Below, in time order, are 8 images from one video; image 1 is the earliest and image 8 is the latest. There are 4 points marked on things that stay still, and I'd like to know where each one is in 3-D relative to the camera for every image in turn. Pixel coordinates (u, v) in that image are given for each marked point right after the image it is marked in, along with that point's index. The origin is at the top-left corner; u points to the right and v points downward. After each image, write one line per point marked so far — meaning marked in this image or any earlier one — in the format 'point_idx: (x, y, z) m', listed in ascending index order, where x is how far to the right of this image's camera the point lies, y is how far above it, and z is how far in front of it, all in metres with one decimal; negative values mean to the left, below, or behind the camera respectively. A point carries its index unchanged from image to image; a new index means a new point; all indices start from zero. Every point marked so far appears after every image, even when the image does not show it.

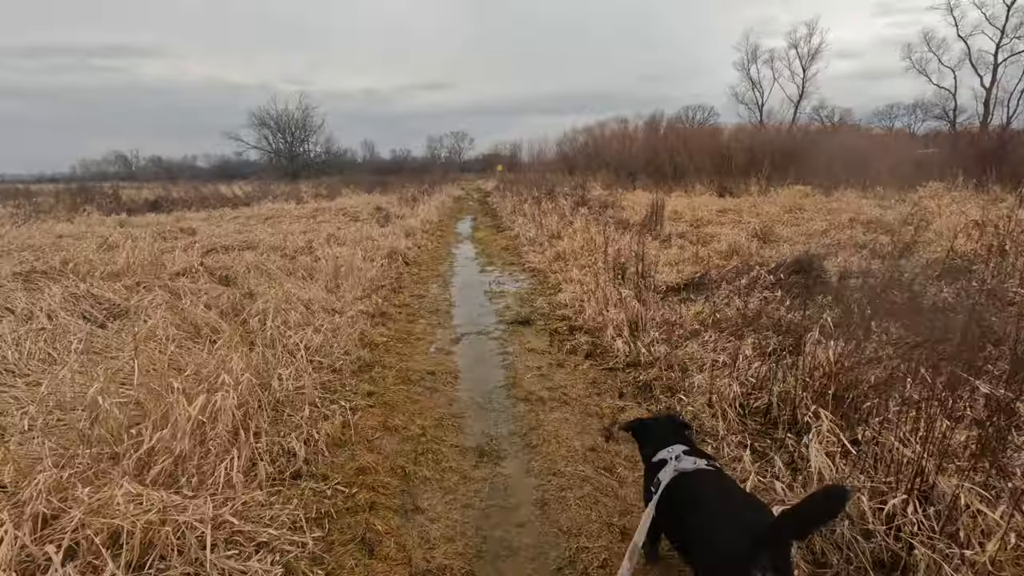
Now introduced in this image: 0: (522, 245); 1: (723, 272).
0: (+0.3, +1.0, +13.1) m
1: (+3.3, +0.2, +8.5) m
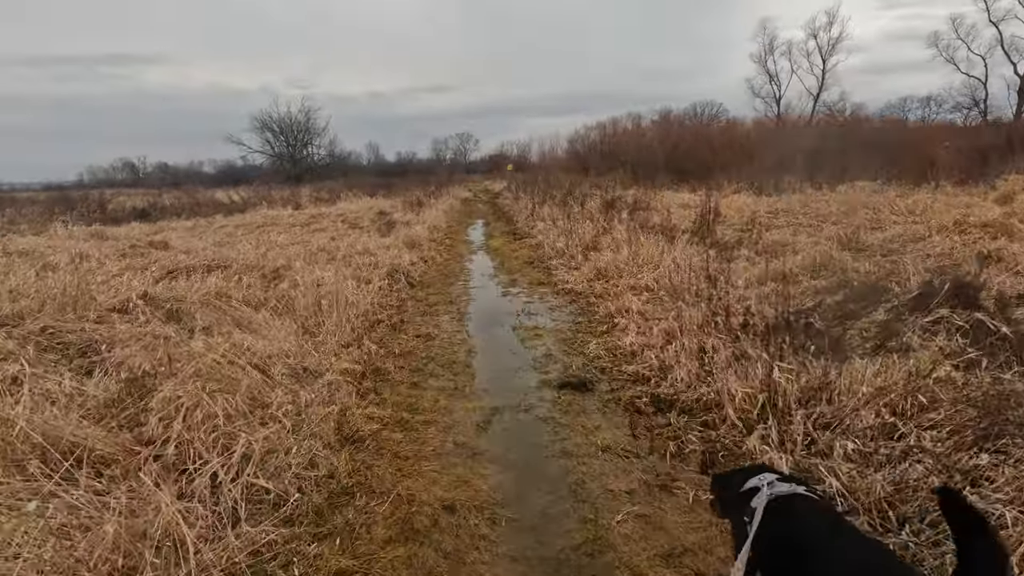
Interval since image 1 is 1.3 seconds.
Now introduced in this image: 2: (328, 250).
0: (+0.8, +0.6, +10.9) m
1: (+3.8, -0.2, +6.2) m
2: (-4.0, +0.9, +11.6) m
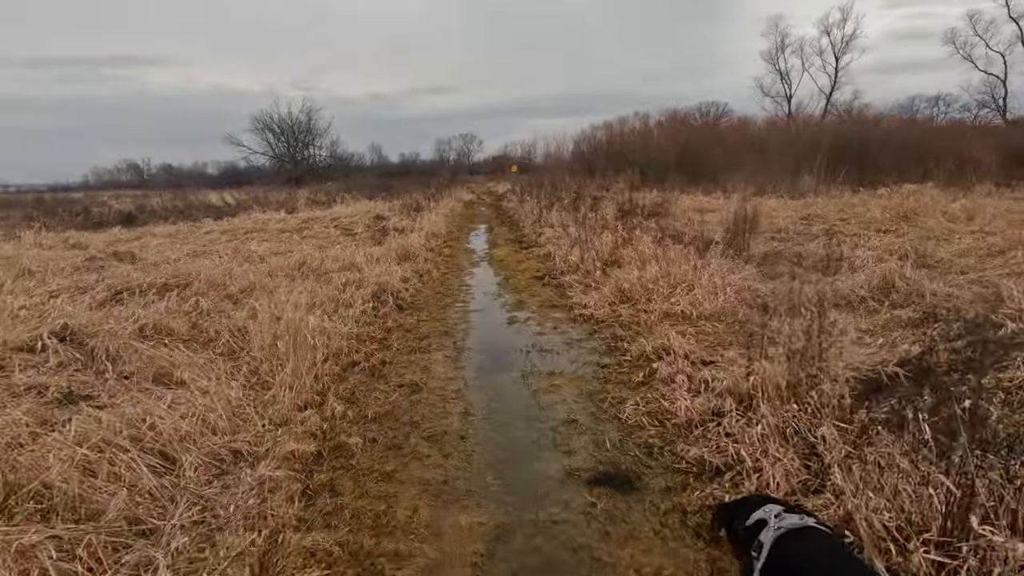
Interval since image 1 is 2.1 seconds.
0: (+0.9, +0.2, +9.5) m
1: (+3.9, -0.5, +4.8) m
2: (-3.9, +0.5, +10.2) m
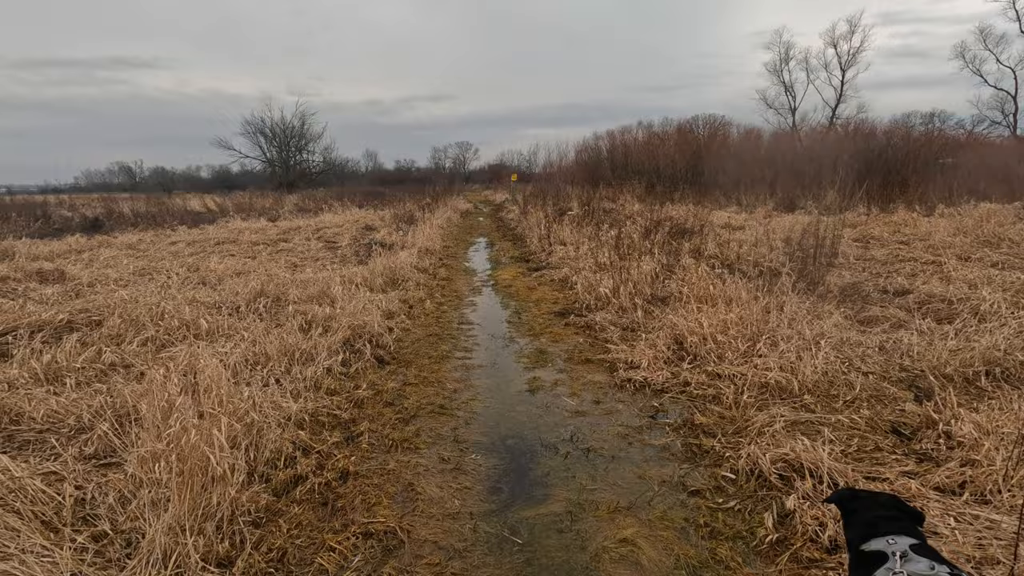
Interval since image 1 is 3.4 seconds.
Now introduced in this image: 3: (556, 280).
0: (+1.1, -0.3, +7.5) m
1: (+4.1, -1.0, +2.8) m
2: (-3.7, 0.0, +8.2) m
3: (+0.8, +0.2, +10.2) m
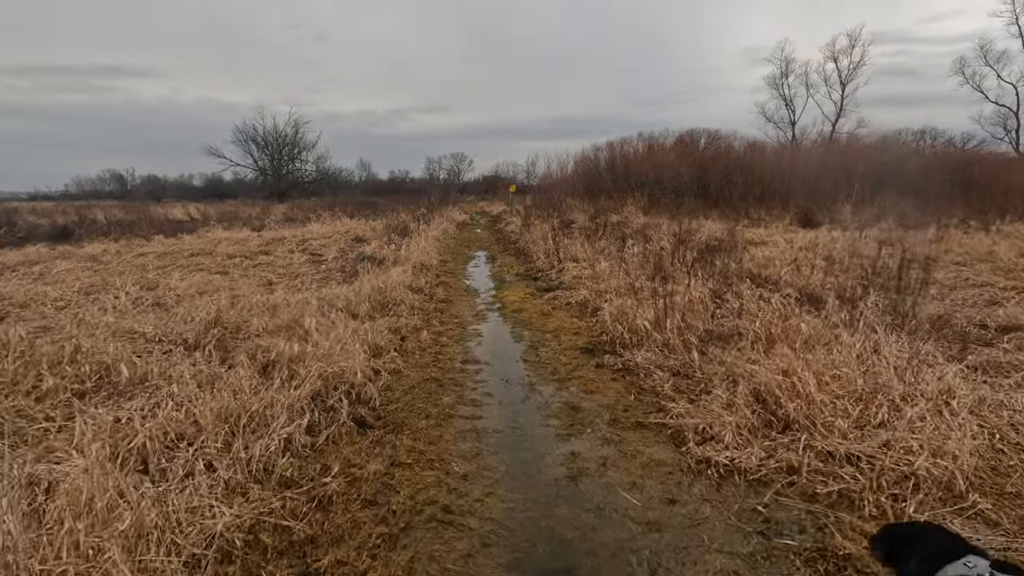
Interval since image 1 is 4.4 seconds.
0: (+1.3, -0.7, +6.1) m
1: (+4.4, -1.3, +1.4) m
2: (-3.5, -0.3, +6.7) m
3: (+1.0, -0.3, +8.7) m
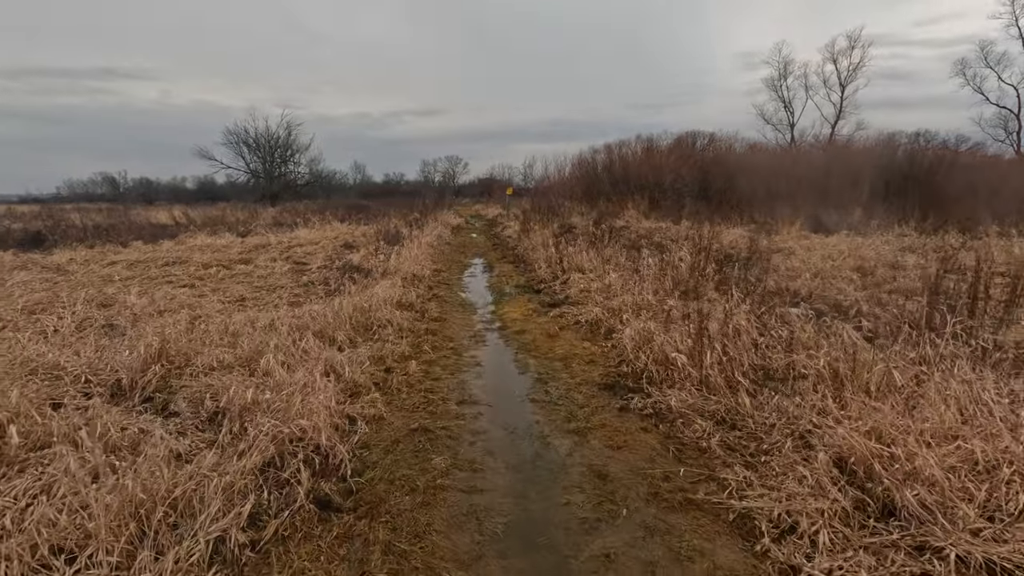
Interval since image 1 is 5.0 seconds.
0: (+1.3, -0.9, +5.1) m
1: (+4.5, -1.5, +0.4) m
2: (-3.4, -0.6, +5.6) m
3: (+1.0, -0.5, +7.7) m
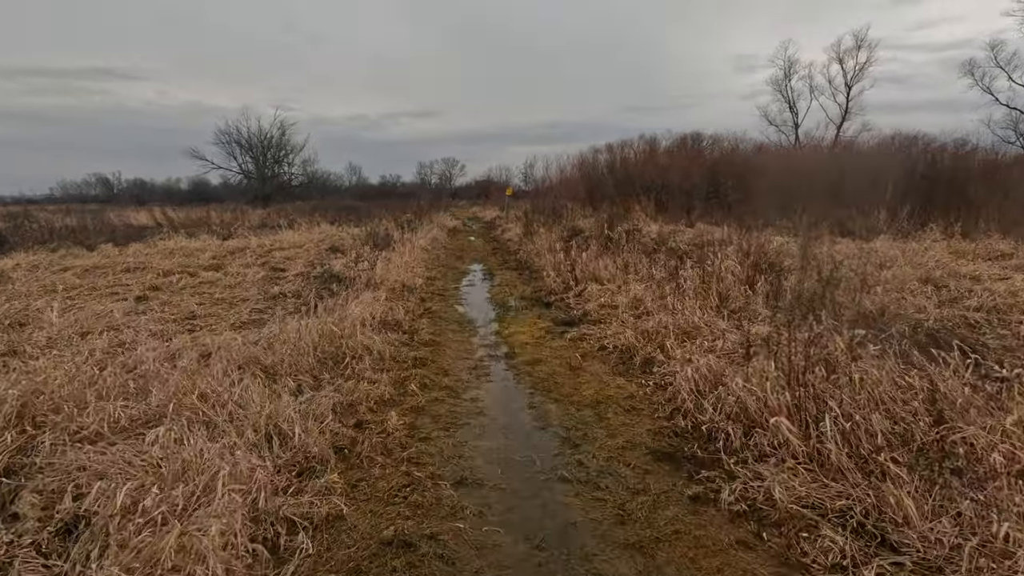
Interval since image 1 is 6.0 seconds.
0: (+1.5, -1.1, +3.5) m
1: (+4.6, -1.7, -1.1) m
2: (-3.3, -0.8, +4.0) m
3: (+1.1, -0.7, +6.2) m
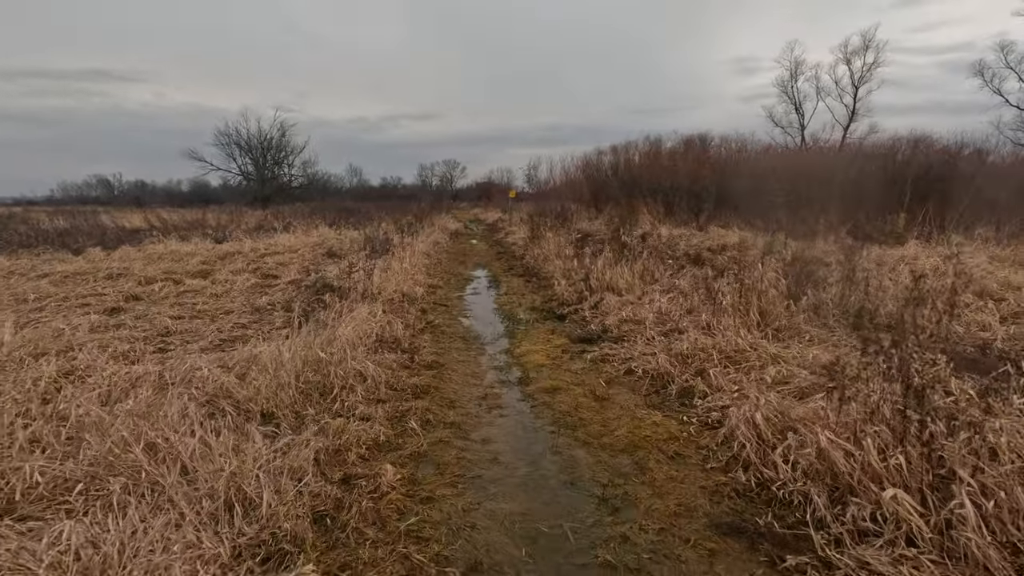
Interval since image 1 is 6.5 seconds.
0: (+1.6, -1.3, +2.7) m
1: (+4.8, -1.9, -1.9) m
2: (-3.2, -0.9, +3.2) m
3: (+1.3, -0.9, +5.4) m
